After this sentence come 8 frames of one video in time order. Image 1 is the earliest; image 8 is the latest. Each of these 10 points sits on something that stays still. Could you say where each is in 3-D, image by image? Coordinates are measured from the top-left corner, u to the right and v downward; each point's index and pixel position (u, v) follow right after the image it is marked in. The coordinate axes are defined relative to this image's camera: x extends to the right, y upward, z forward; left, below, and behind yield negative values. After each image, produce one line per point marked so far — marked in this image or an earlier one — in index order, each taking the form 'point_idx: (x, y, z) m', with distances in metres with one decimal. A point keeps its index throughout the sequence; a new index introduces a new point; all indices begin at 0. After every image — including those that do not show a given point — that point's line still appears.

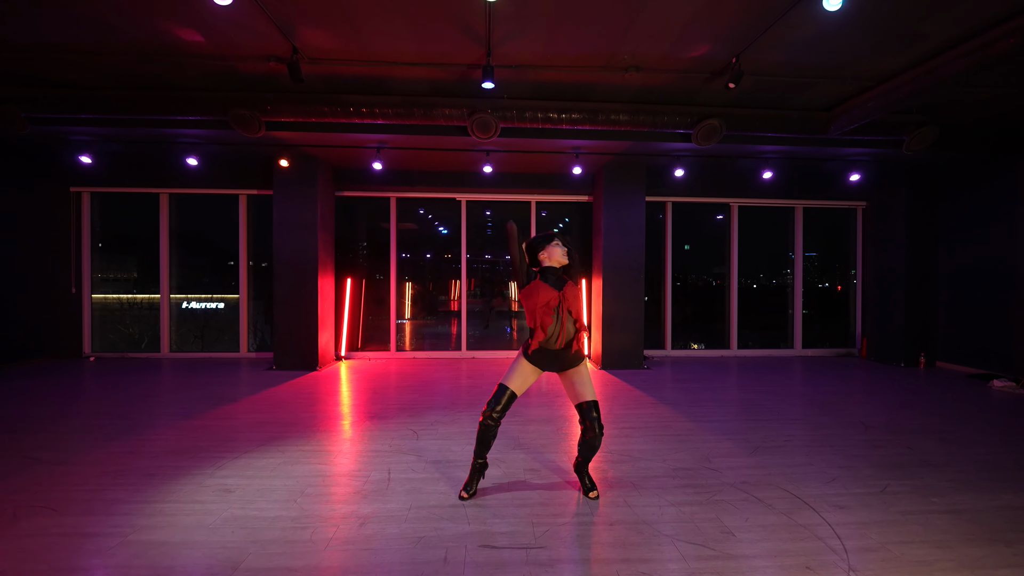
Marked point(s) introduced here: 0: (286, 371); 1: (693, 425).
0: (-3.4, -1.3, +6.4) m
1: (+1.8, -1.4, +4.2) m
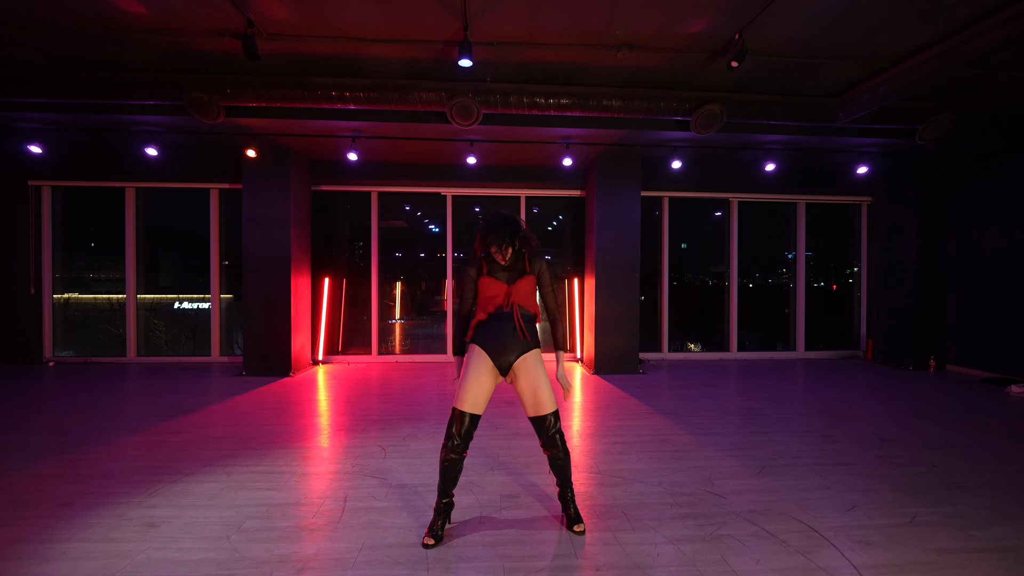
0: (-3.6, -1.3, +6.0) m
1: (+1.6, -1.4, +3.8) m
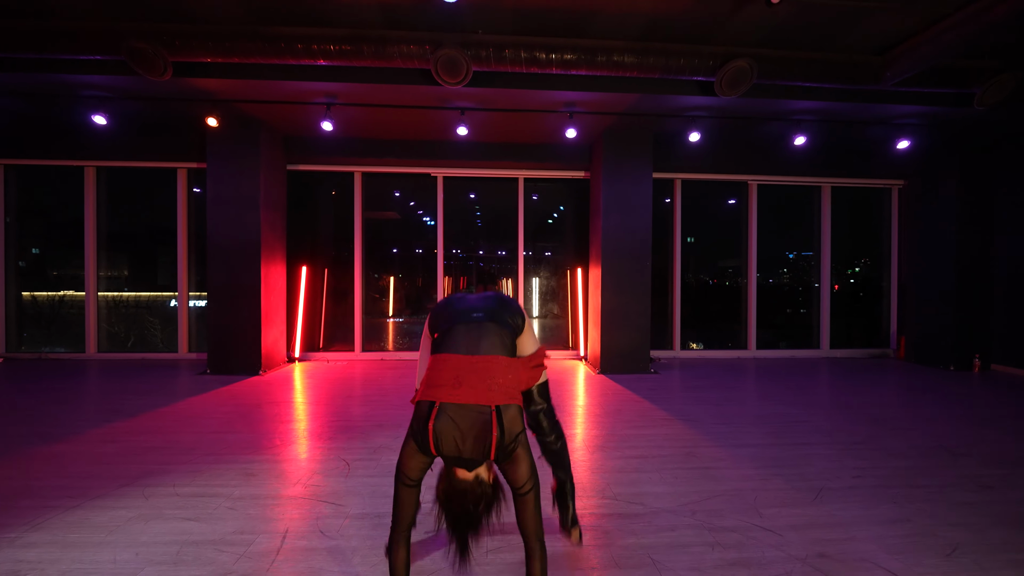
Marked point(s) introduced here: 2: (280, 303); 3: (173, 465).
0: (-3.7, -1.1, +5.3) m
1: (+1.6, -1.2, +3.2) m
2: (-3.2, -0.2, +5.8) m
3: (-2.3, -1.2, +2.9) m
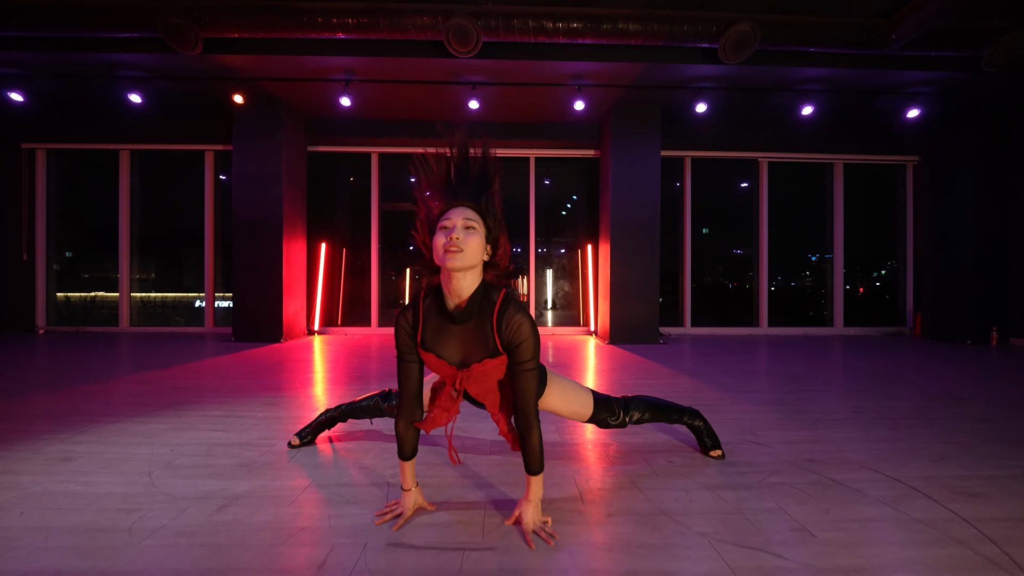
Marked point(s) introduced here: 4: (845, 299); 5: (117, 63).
0: (-3.5, -0.7, +5.6) m
1: (+1.6, -0.8, +3.2) m
2: (-3.1, +0.2, +6.1) m
3: (-2.3, -0.8, +3.1) m
4: (+5.5, -0.2, +6.9) m
5: (-4.3, +2.5, +4.6) m
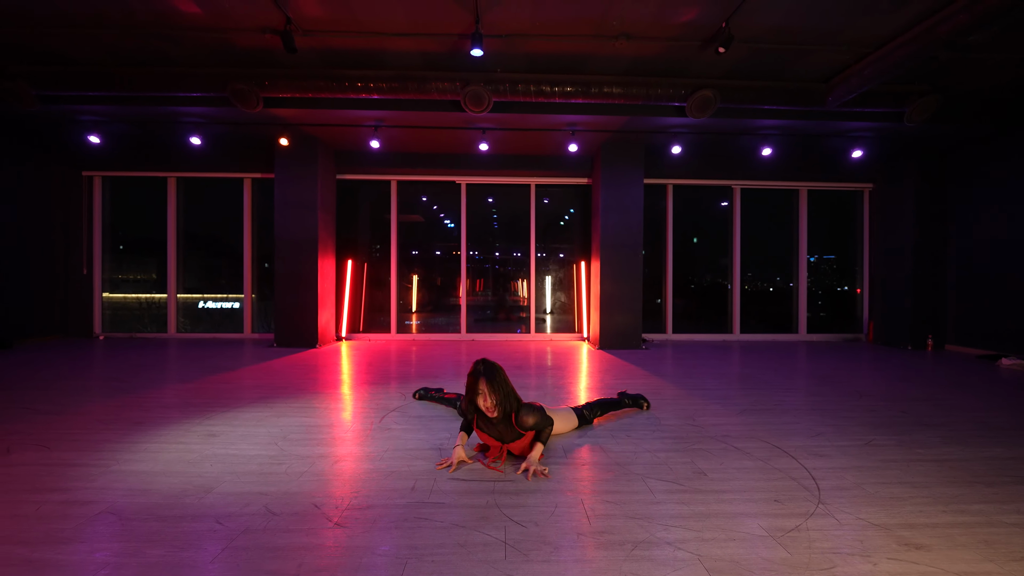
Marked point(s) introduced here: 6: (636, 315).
0: (-3.5, -0.9, +6.5) m
1: (+1.7, -1.0, +4.1) m
2: (-3.0, 0.0, +7.0) m
3: (-2.2, -1.0, +4.0) m
4: (+5.5, -0.4, +7.8) m
5: (-4.3, +2.3, +5.5) m
6: (+2.0, -0.4, +6.7) m
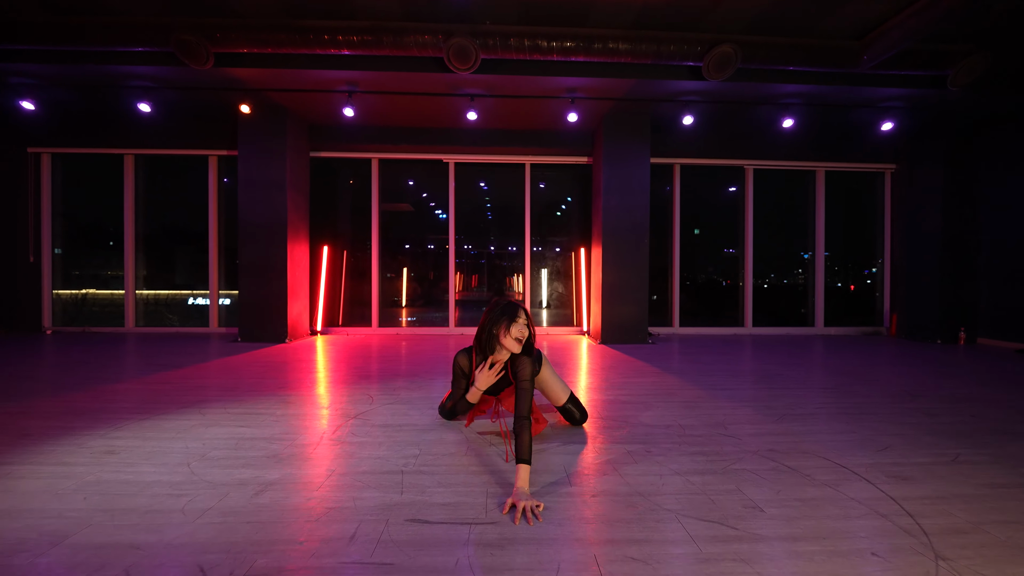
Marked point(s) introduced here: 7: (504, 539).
0: (-3.6, -0.8, +5.8) m
1: (+1.6, -0.9, +3.5) m
2: (-3.1, +0.1, +6.3) m
3: (-2.3, -0.9, +3.3) m
4: (+5.4, -0.2, +7.2) m
5: (-4.4, +2.5, +4.8) m
6: (+1.9, -0.3, +6.1) m
7: (0.0, -0.9, +1.5) m
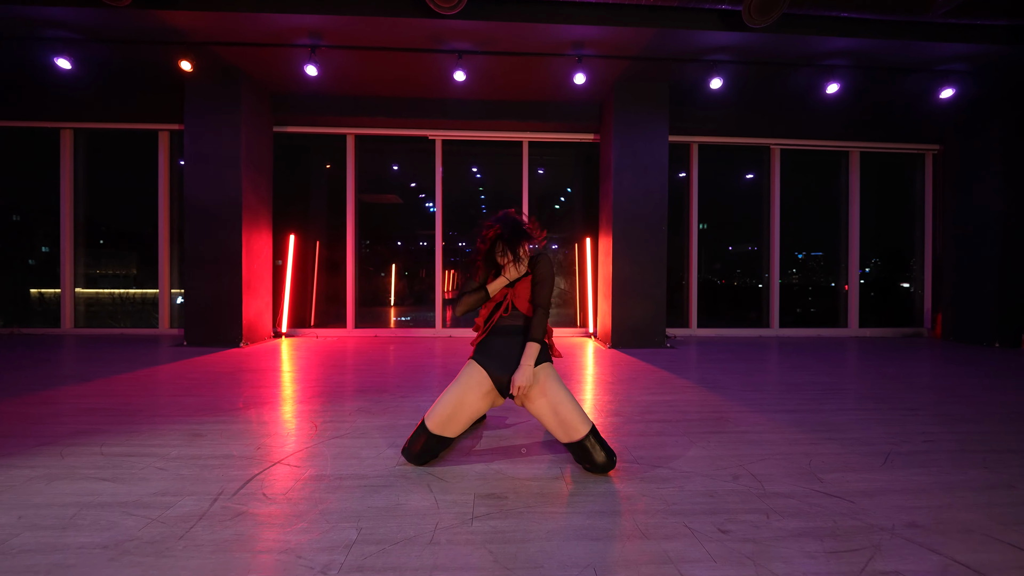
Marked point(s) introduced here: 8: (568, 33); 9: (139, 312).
0: (-3.6, -0.7, +4.9) m
1: (+1.6, -0.8, +2.7) m
2: (-3.2, +0.2, +5.4) m
3: (-2.3, -0.8, +2.4) m
4: (+5.3, -0.1, +6.5) m
5: (-4.4, +2.5, +3.9) m
6: (+1.8, -0.2, +5.3) m
7: (0.0, -0.8, +0.7) m
8: (+0.5, +2.4, +4.0) m
9: (-5.4, -0.4, +6.1) m
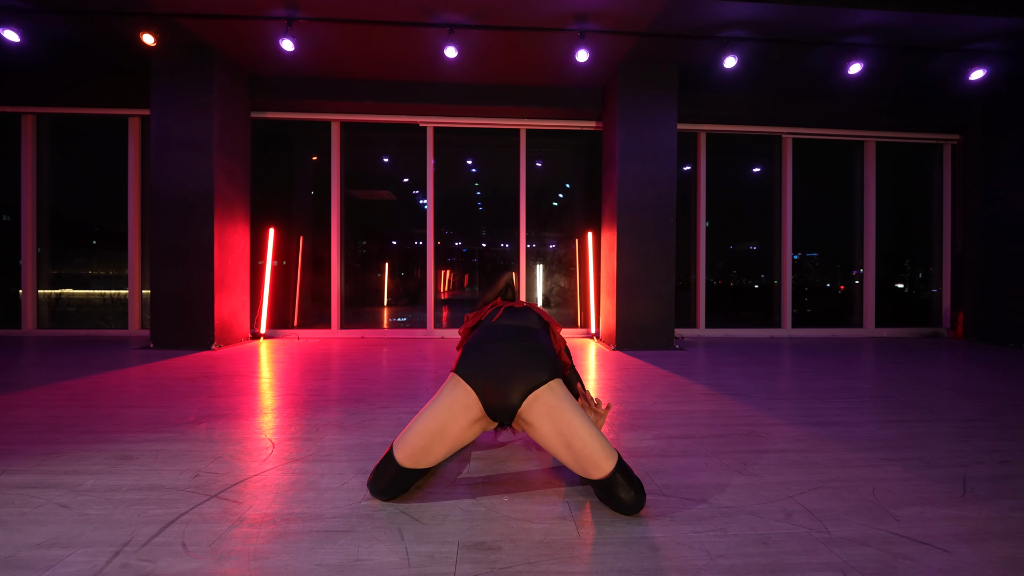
0: (-3.7, -0.7, +4.5) m
1: (+1.5, -0.8, +2.3) m
2: (-3.2, +0.2, +5.0) m
3: (-2.3, -0.8, +2.0) m
4: (+5.3, -0.1, +6.1) m
5: (-4.5, +2.6, +3.5) m
6: (+1.8, -0.2, +4.9) m
7: (0.0, -0.8, +0.3) m
8: (+0.5, +2.5, +3.7) m
9: (-5.4, -0.3, +5.7) m
